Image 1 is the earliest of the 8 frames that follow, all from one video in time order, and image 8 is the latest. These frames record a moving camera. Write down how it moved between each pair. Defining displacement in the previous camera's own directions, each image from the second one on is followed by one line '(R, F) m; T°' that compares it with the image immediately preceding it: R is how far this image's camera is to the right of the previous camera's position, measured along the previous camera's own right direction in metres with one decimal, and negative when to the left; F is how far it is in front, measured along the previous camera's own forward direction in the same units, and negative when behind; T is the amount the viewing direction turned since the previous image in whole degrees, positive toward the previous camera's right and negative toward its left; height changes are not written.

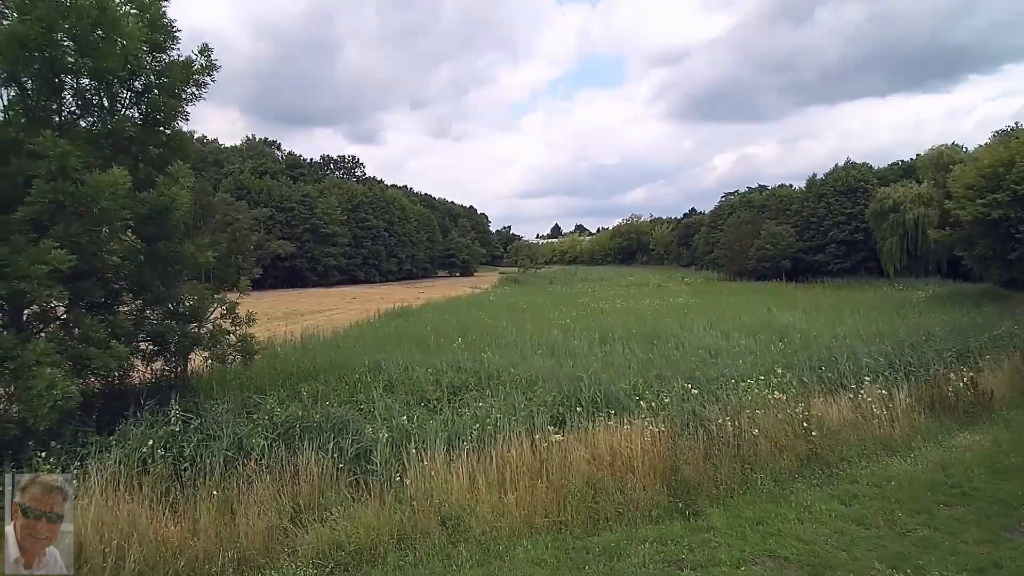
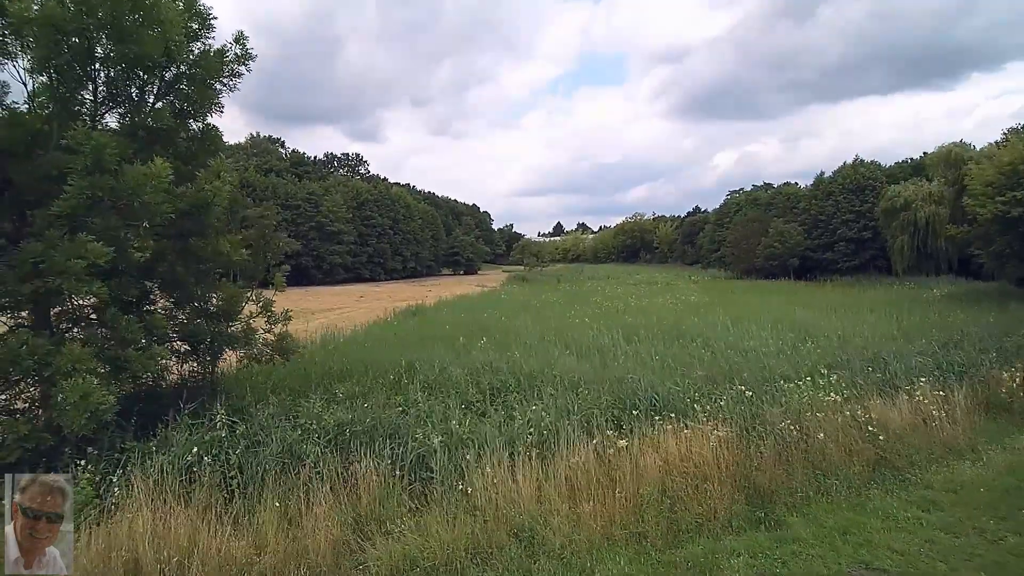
(-0.8, +0.3) m; 0°
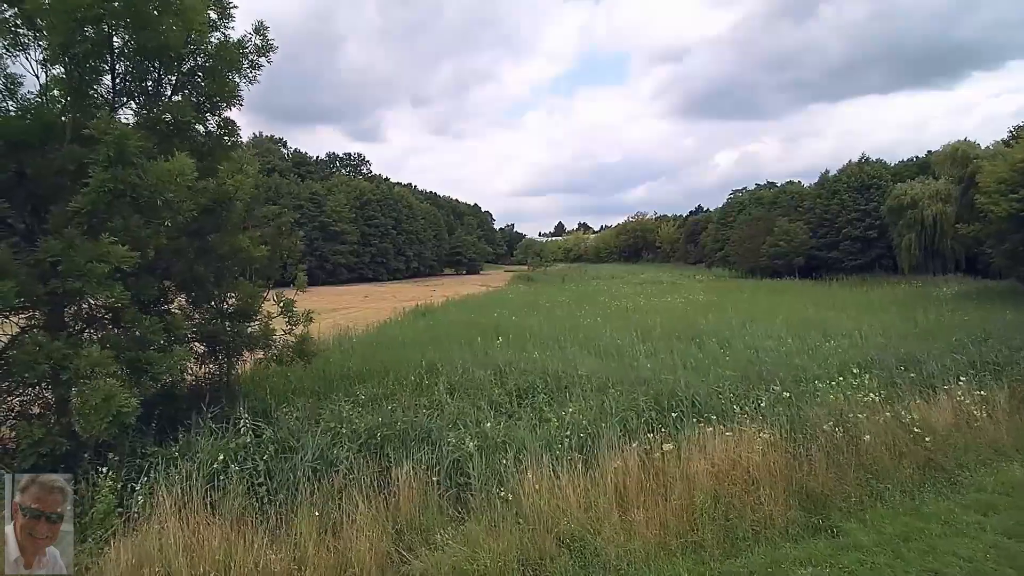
(-0.5, +0.2) m; 0°
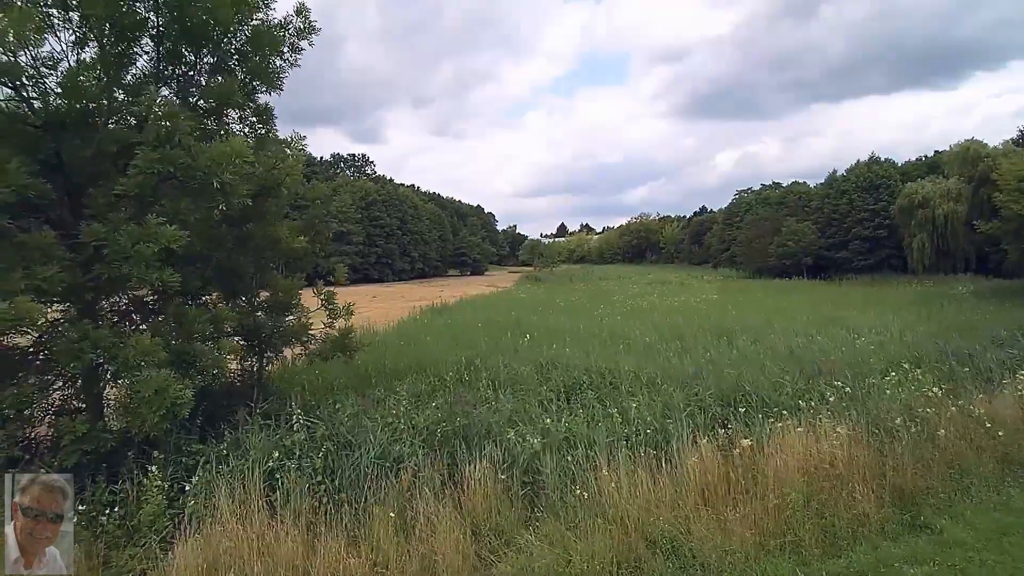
(-0.8, +0.2) m; 0°
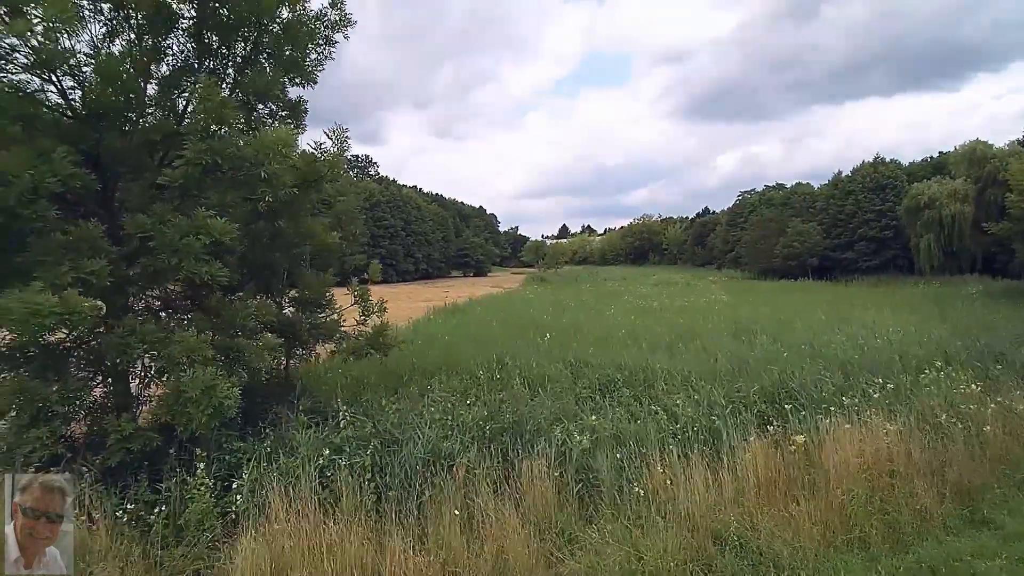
(-0.6, +0.1) m; 0°
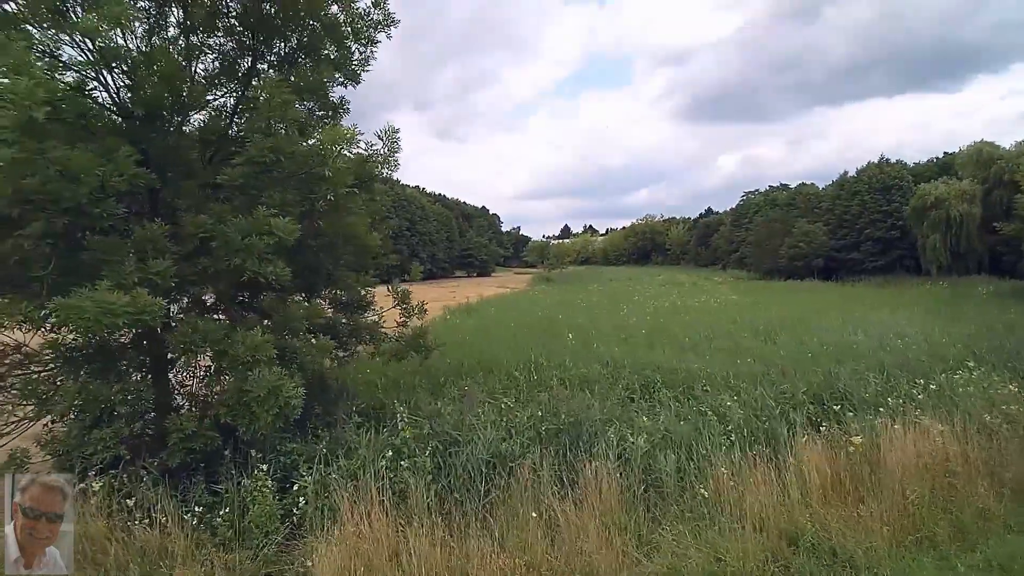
(-0.7, 0.0) m; 0°
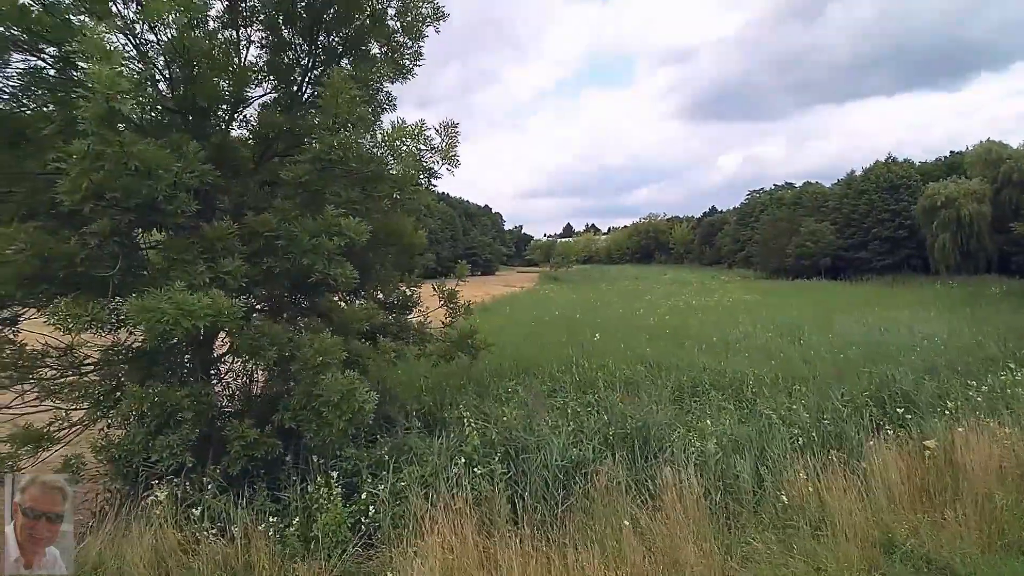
(-0.8, +0.1) m; 0°
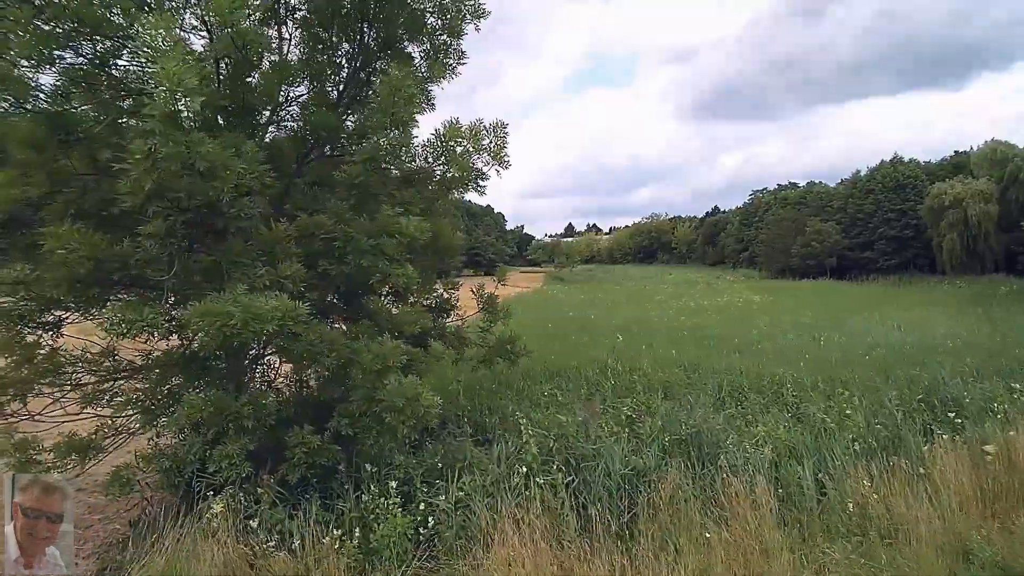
(-0.6, +0.1) m; 0°
